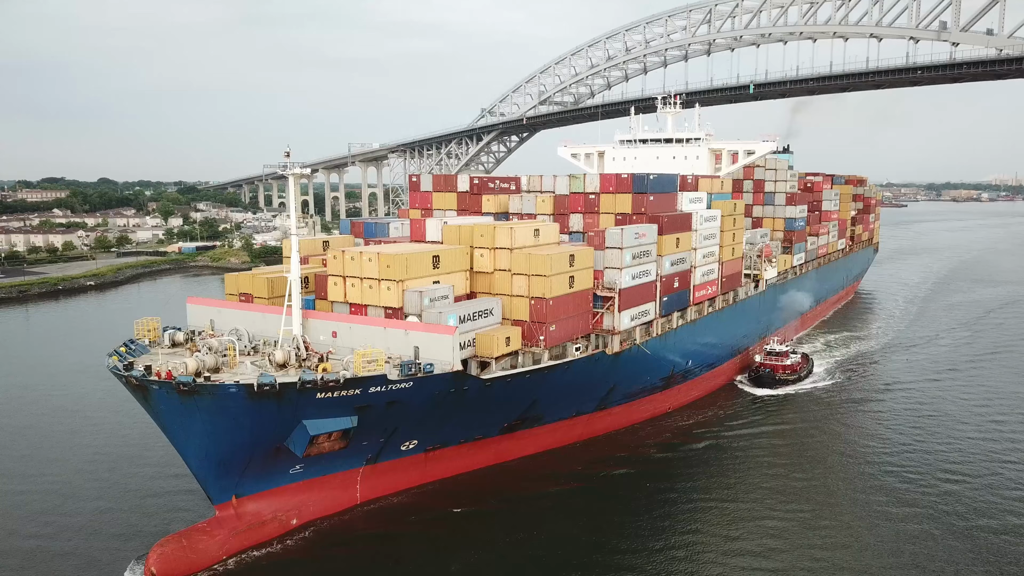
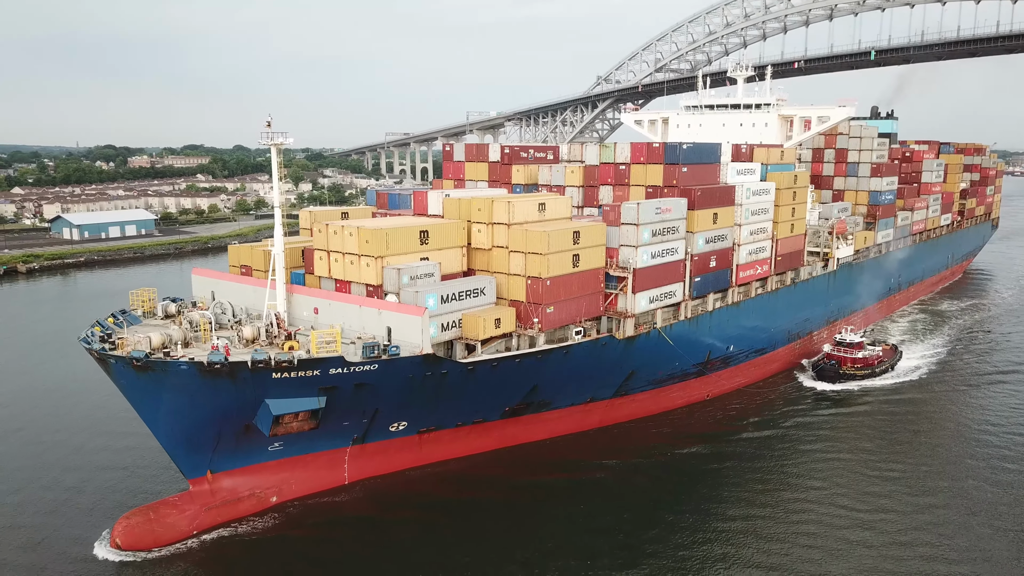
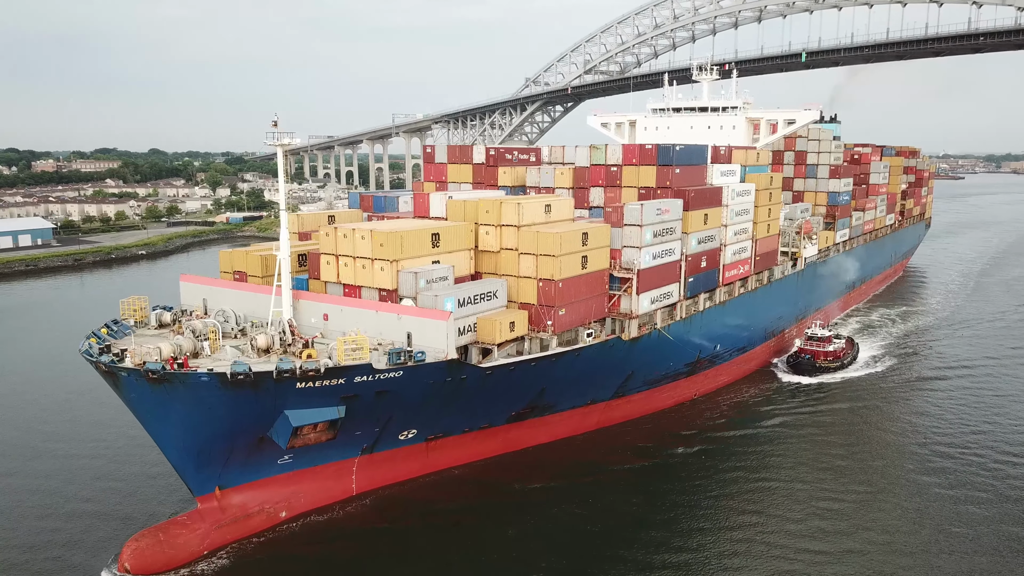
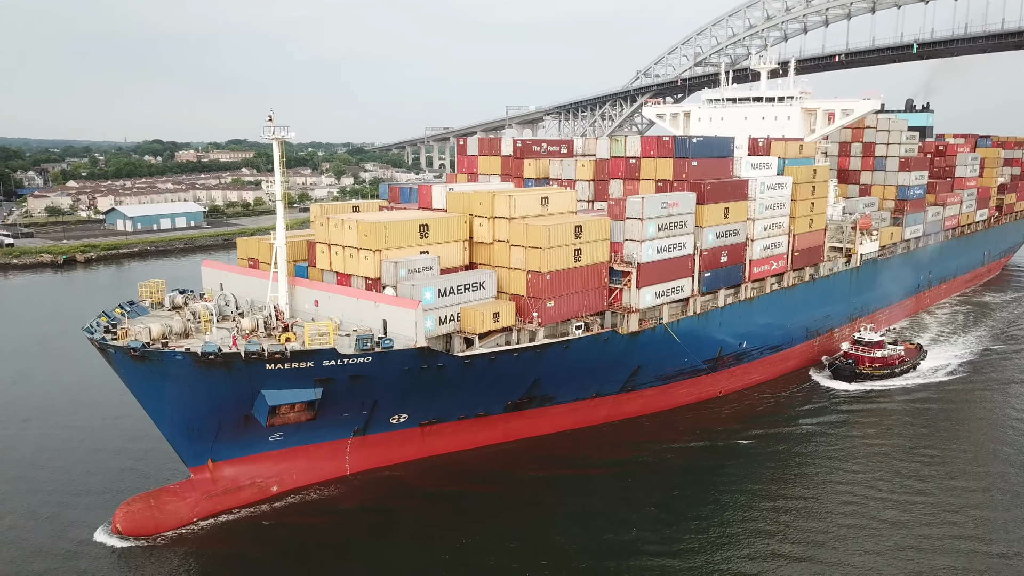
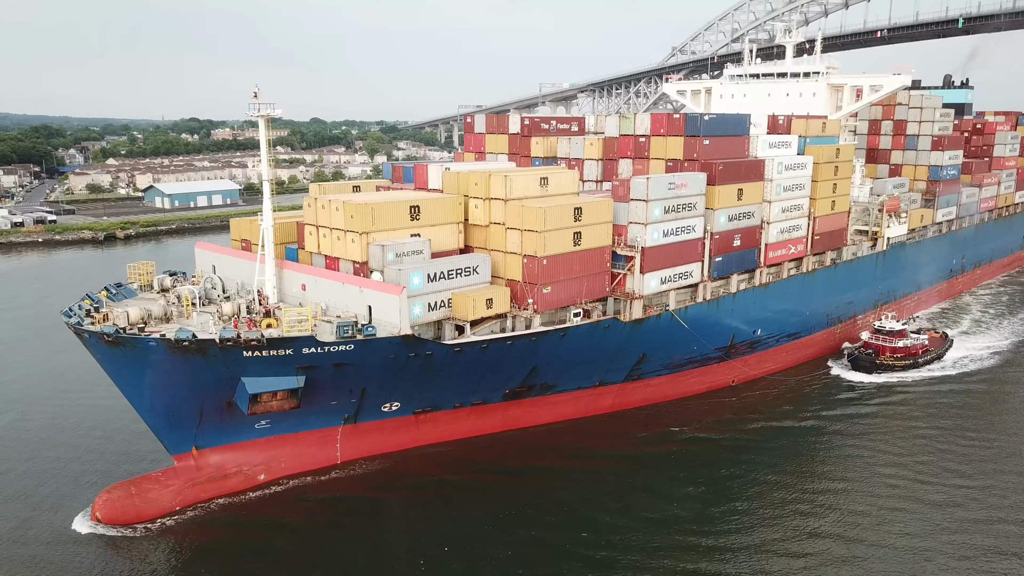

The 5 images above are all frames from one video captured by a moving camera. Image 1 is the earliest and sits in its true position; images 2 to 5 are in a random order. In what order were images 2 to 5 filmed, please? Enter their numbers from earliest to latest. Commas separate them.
3, 2, 4, 5
